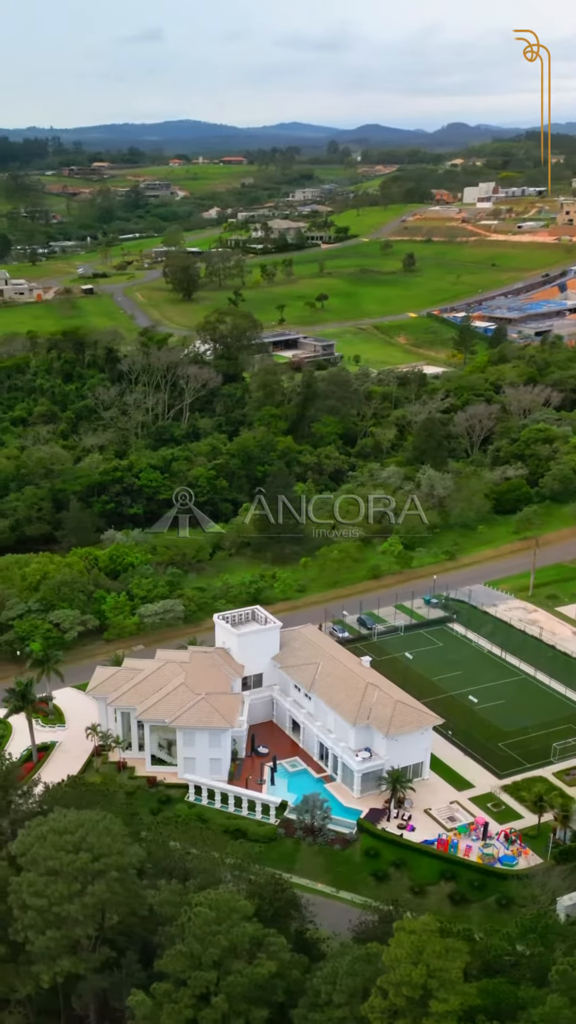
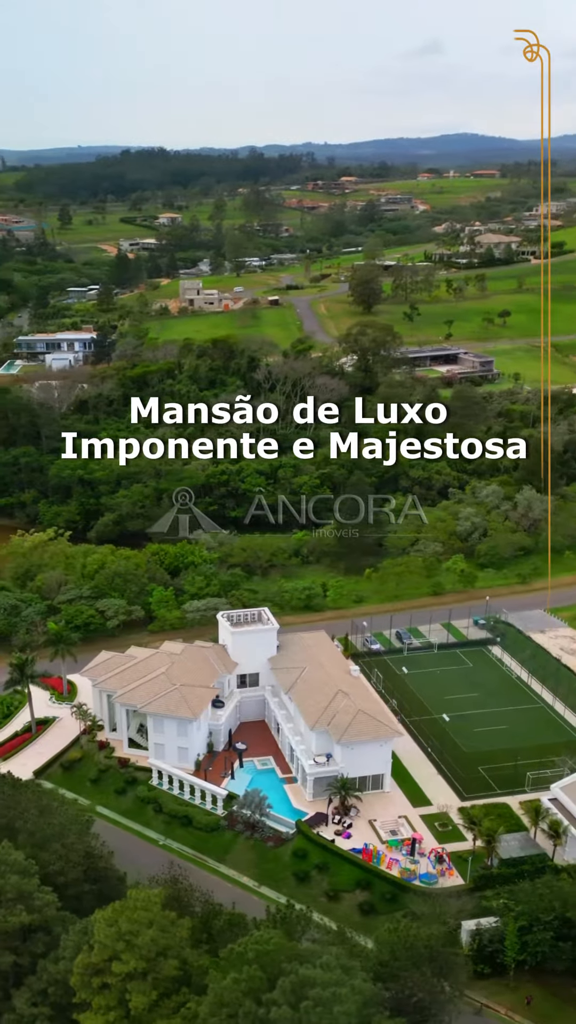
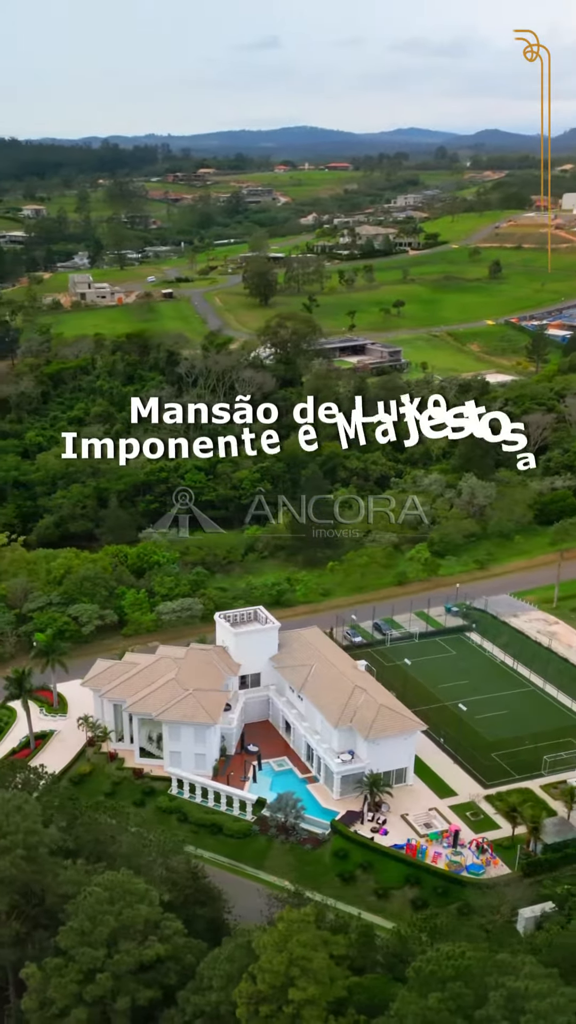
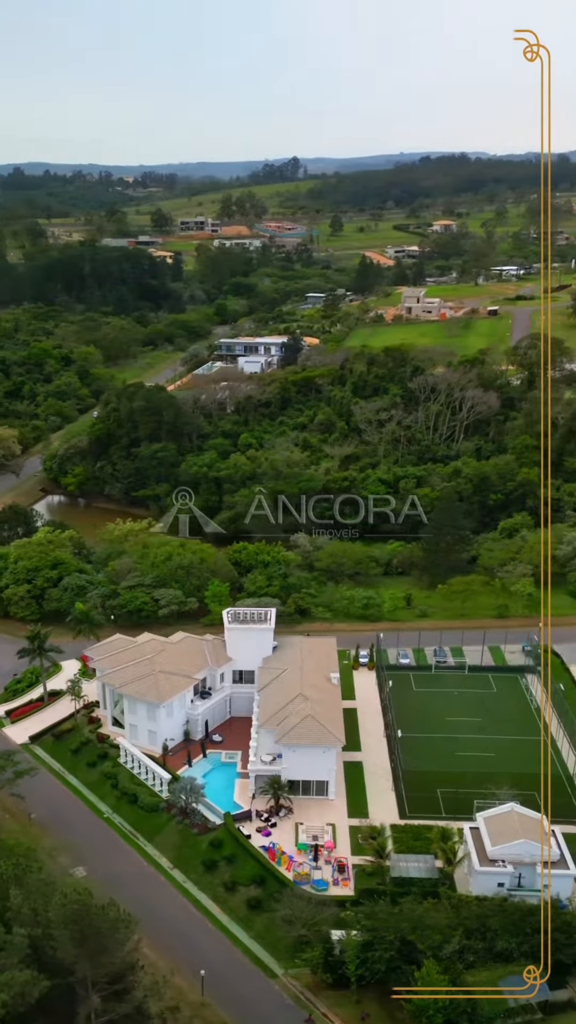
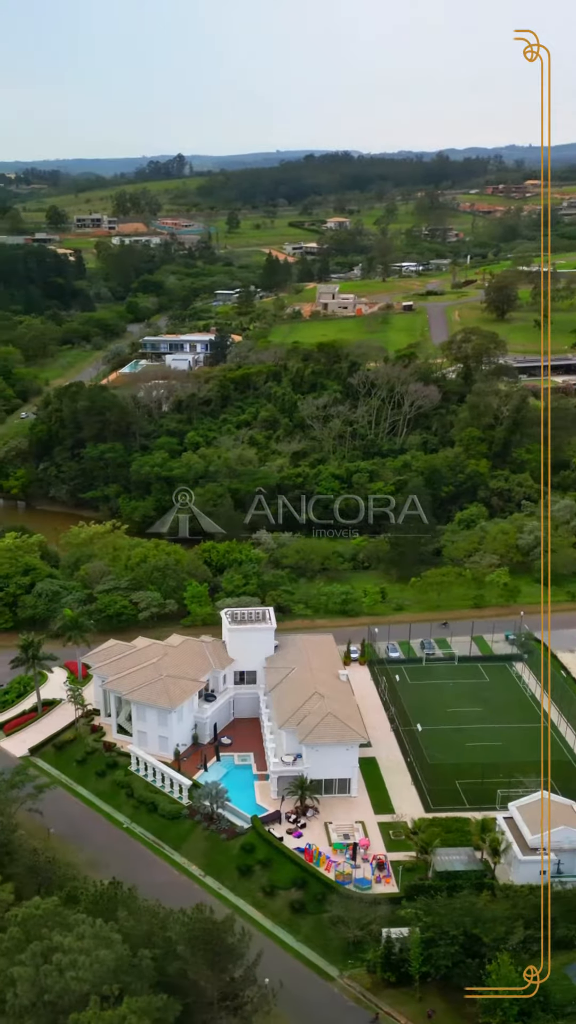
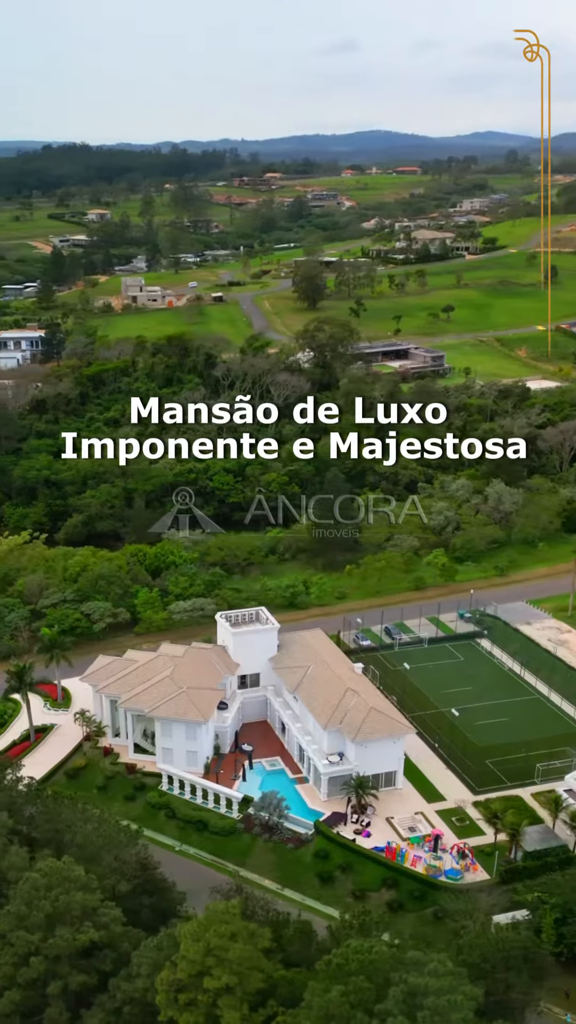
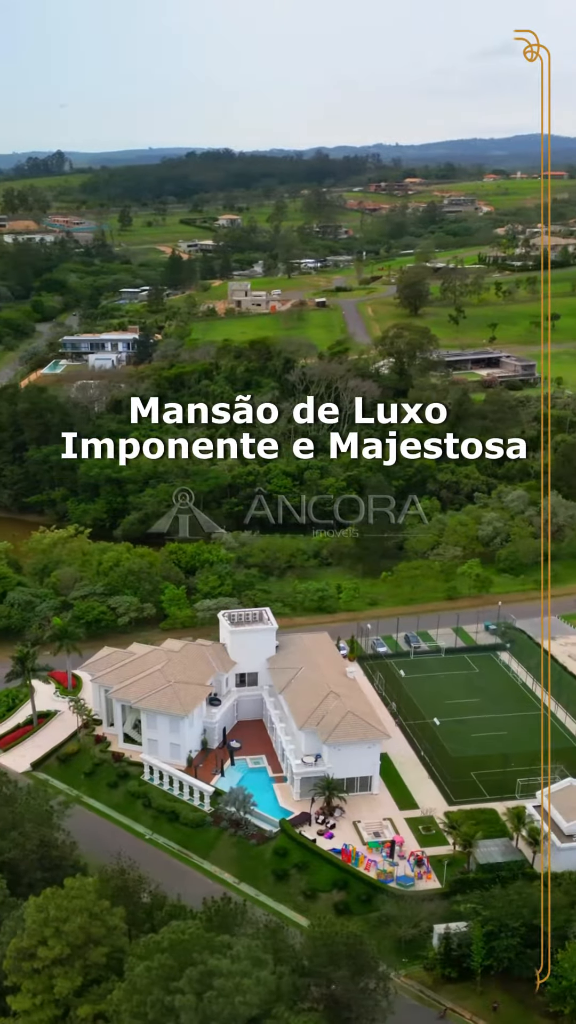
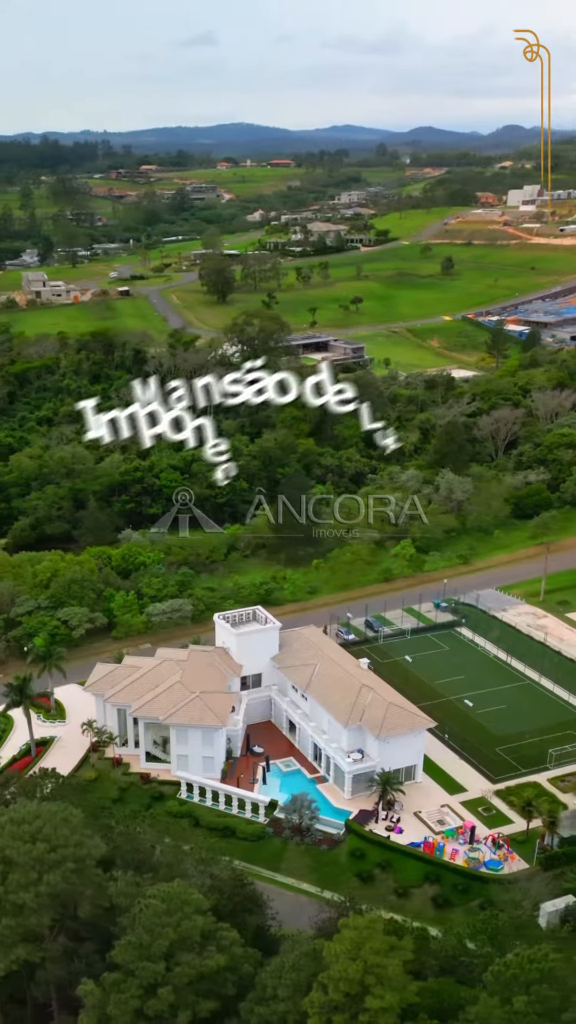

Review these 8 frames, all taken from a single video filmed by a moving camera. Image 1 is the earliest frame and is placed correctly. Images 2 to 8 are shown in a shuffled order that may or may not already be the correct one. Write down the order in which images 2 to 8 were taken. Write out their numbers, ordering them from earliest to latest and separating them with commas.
8, 3, 6, 2, 7, 5, 4
